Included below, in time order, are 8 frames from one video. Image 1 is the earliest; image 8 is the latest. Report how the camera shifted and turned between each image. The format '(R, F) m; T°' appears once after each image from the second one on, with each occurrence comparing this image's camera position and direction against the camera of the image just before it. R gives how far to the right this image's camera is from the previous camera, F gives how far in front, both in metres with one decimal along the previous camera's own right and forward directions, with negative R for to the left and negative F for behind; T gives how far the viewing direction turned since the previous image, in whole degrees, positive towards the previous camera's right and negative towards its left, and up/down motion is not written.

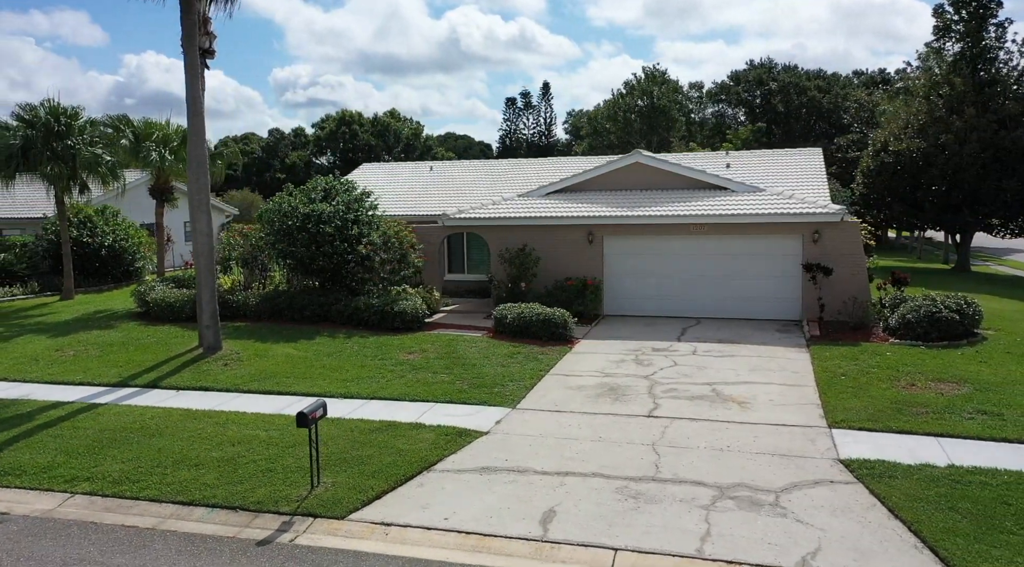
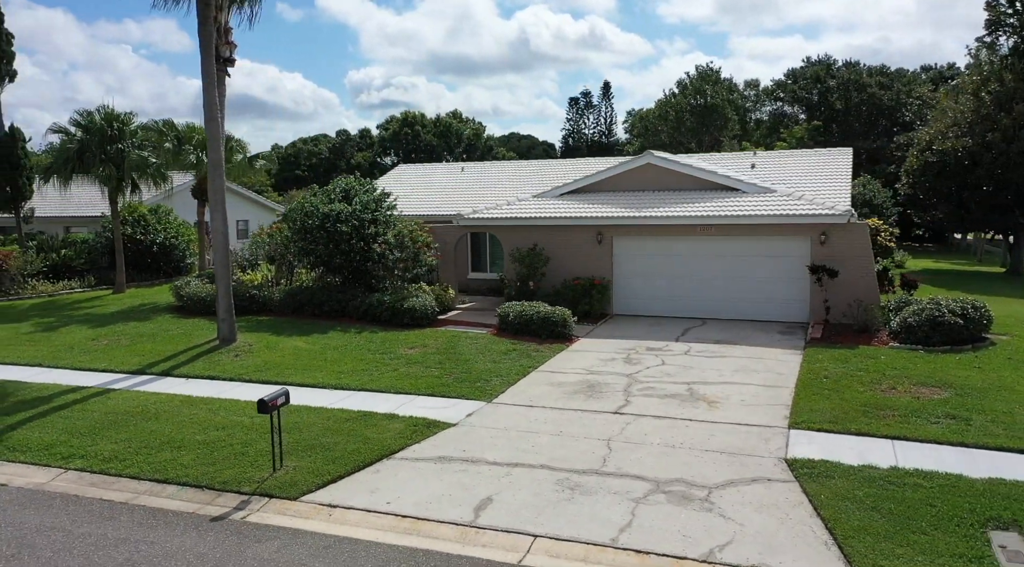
(+1.2, -0.3) m; -5°
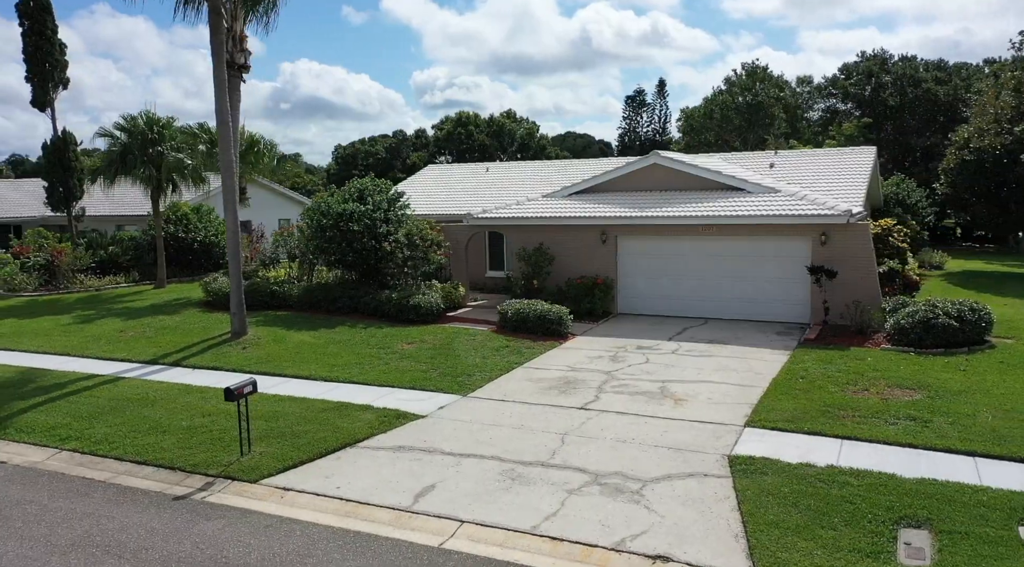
(+1.1, -0.3) m; -4°
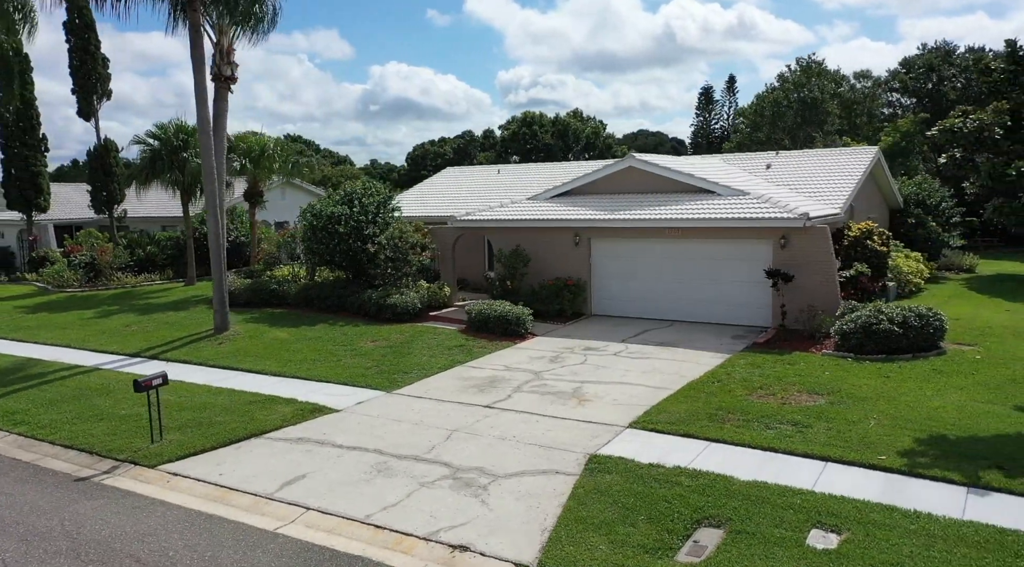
(+2.2, -0.3) m; -5°
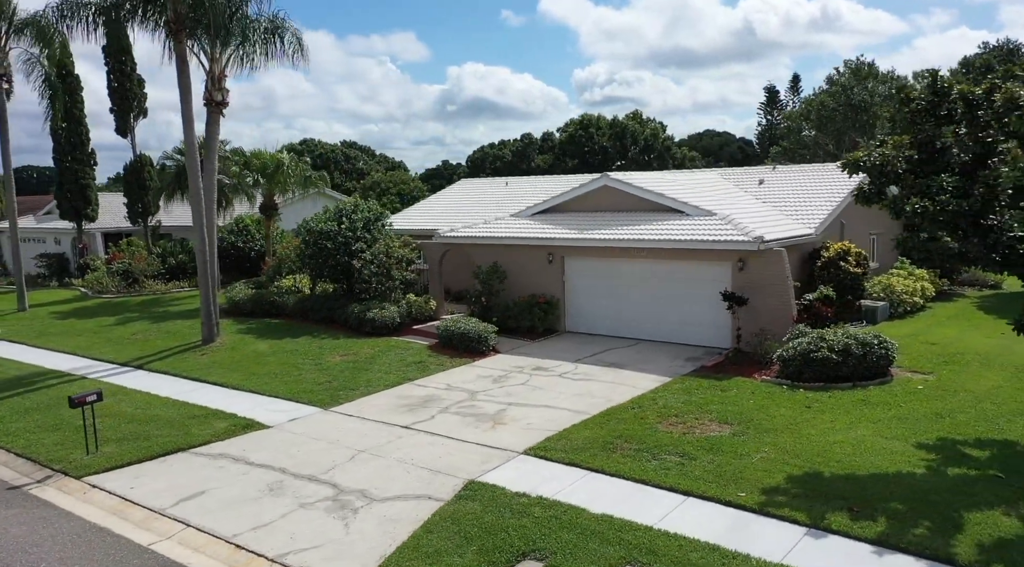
(+2.0, -0.2) m; -5°
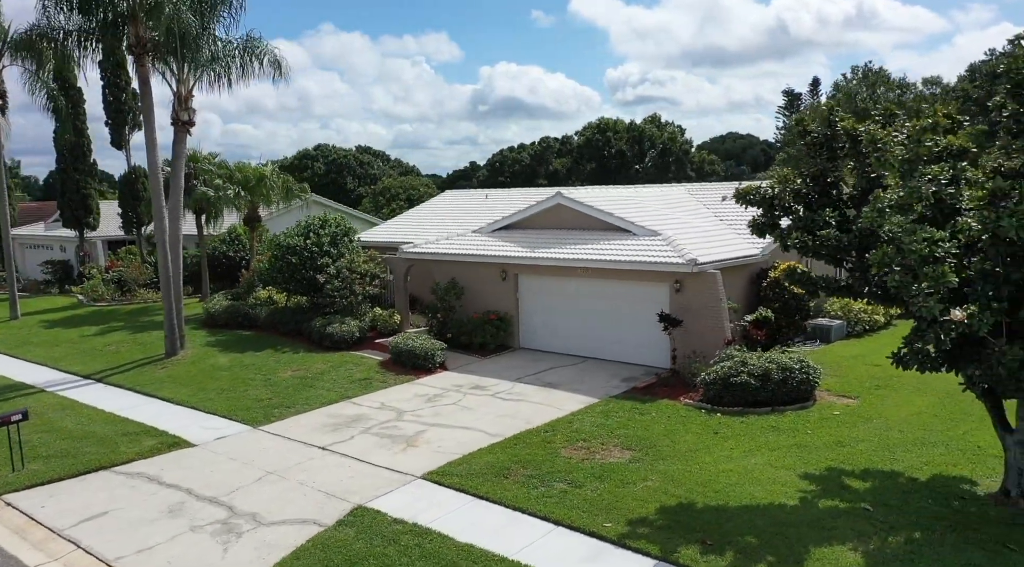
(+1.5, -0.2) m; -2°
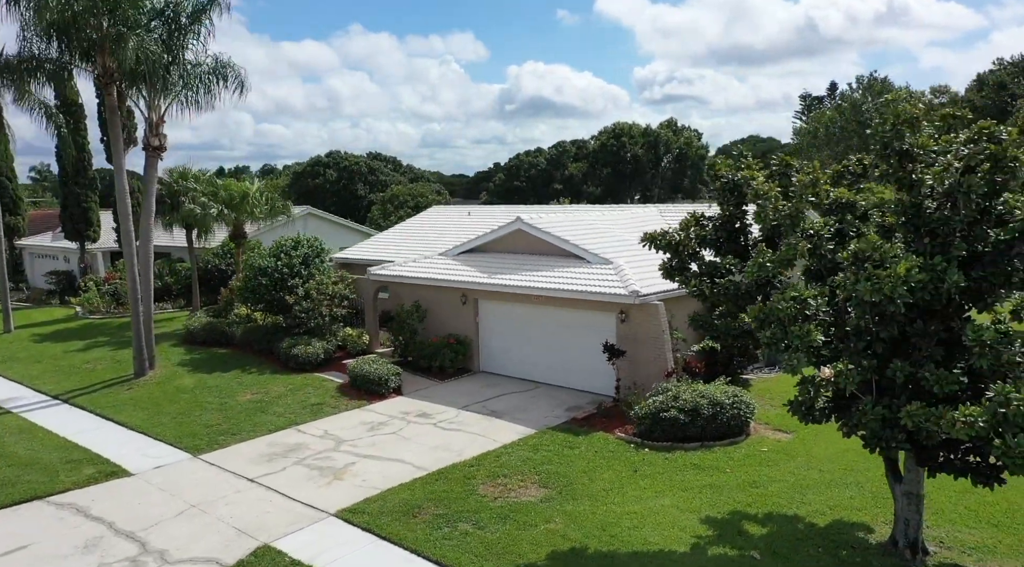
(+1.4, -0.2) m; -1°
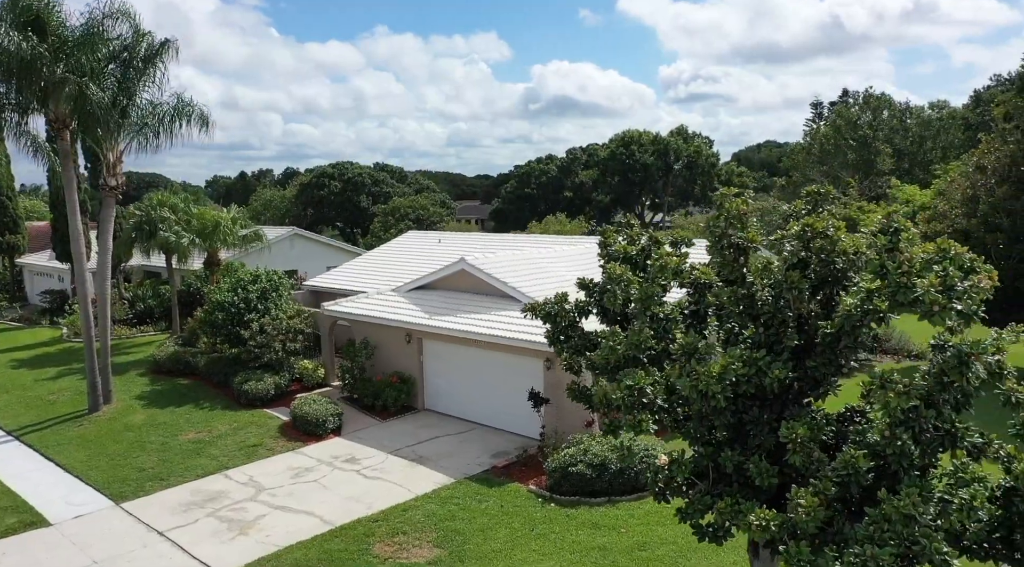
(+1.7, -0.2) m; -1°
